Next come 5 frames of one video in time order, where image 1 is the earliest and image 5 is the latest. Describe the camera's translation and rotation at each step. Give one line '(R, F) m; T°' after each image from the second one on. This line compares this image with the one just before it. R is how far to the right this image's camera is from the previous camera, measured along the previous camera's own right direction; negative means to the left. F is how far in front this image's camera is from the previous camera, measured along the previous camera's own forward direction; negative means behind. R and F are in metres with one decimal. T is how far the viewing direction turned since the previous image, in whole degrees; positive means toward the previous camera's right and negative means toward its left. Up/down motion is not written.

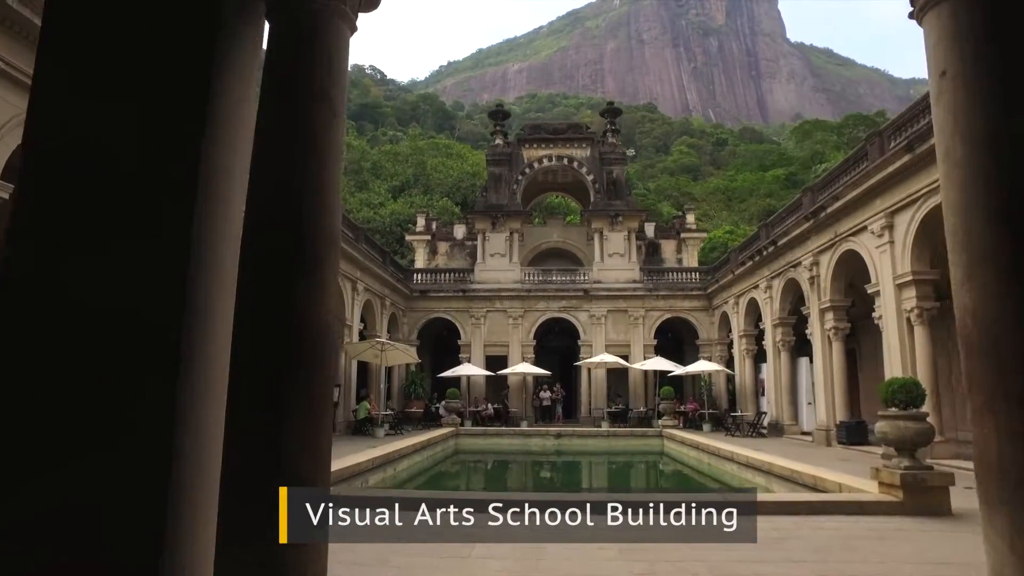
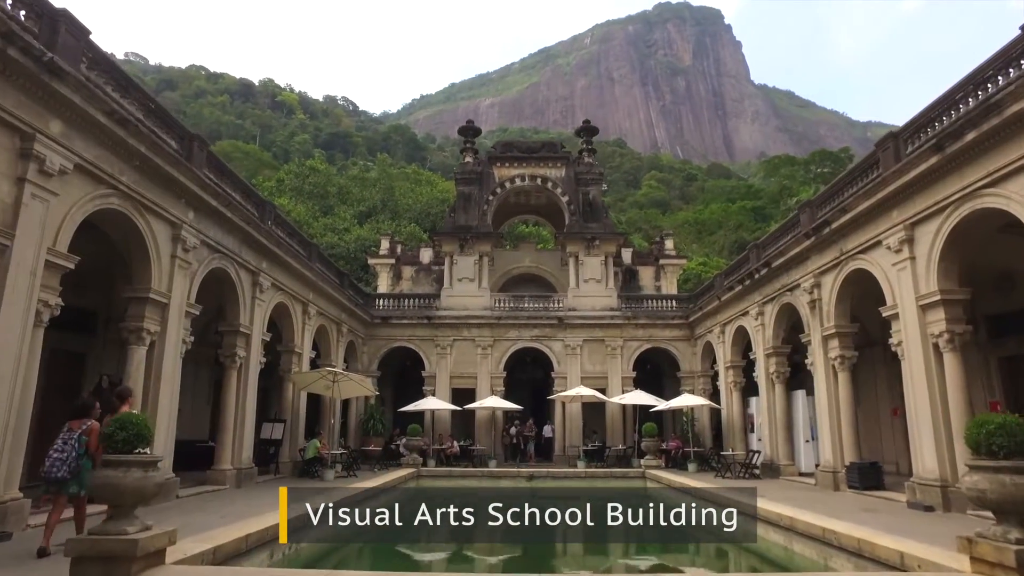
(0.0, +1.6) m; +3°
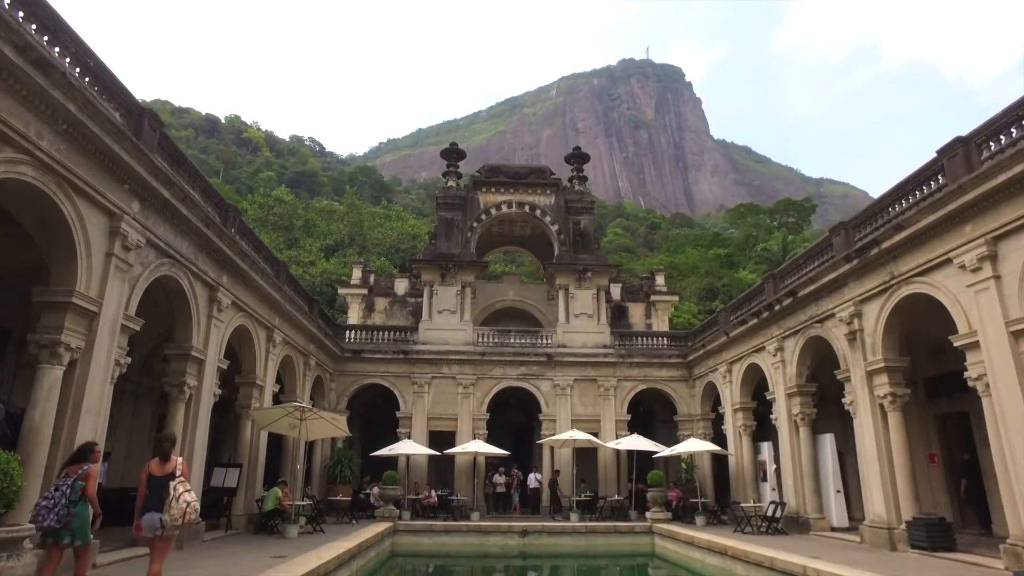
(-0.7, +1.7) m; +3°
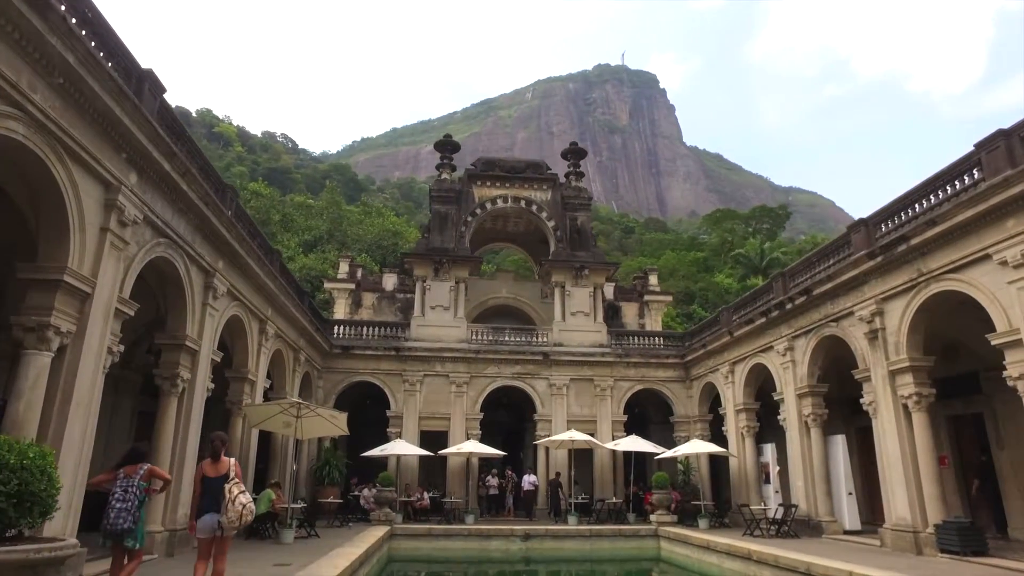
(-0.7, +0.6) m; +3°
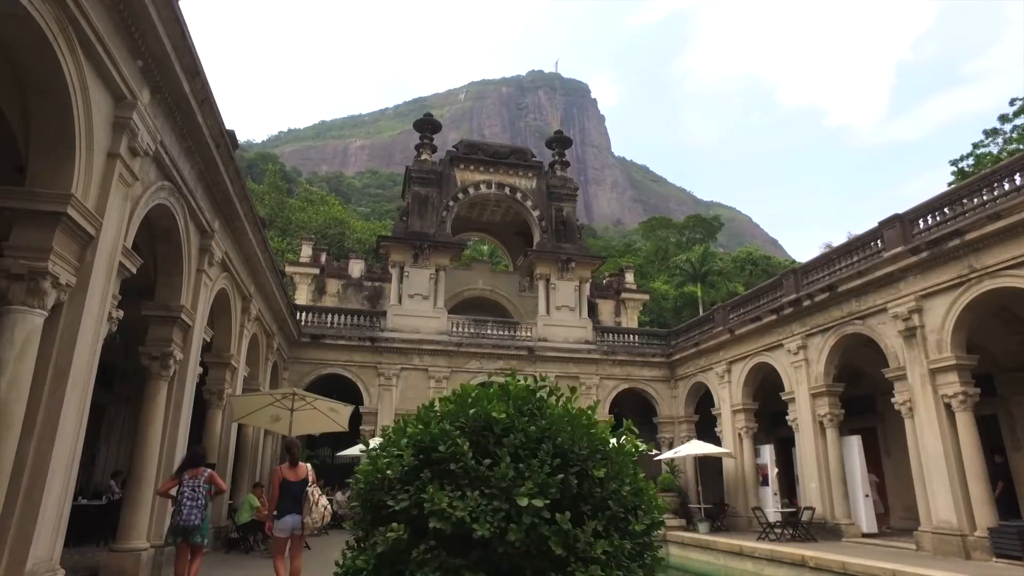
(-1.7, +1.2) m; +7°
